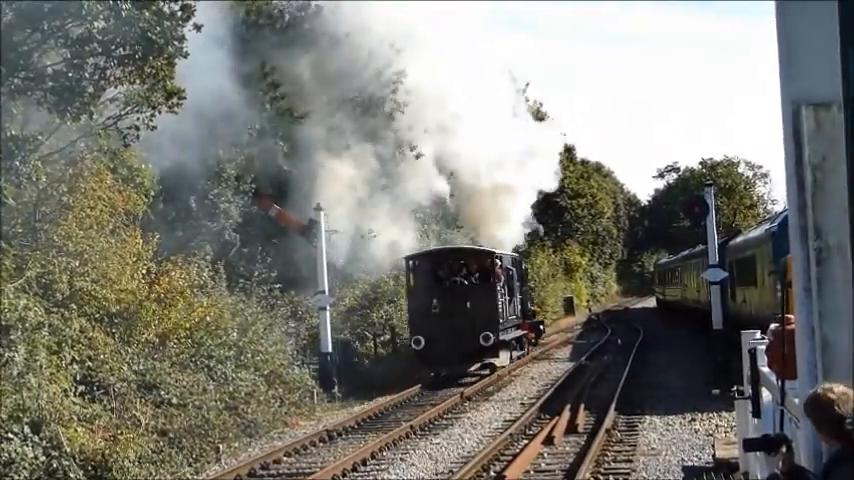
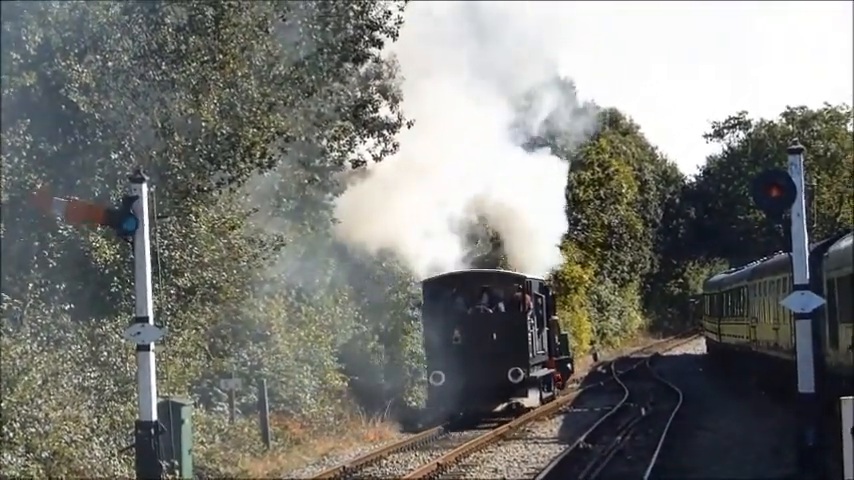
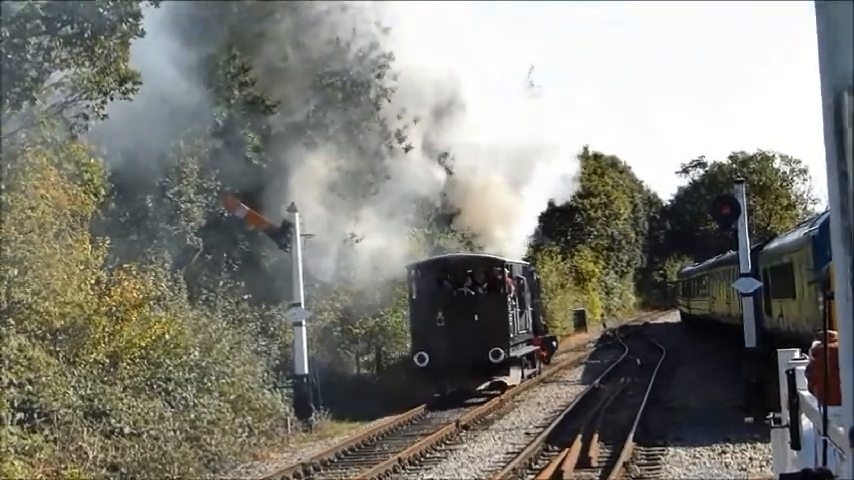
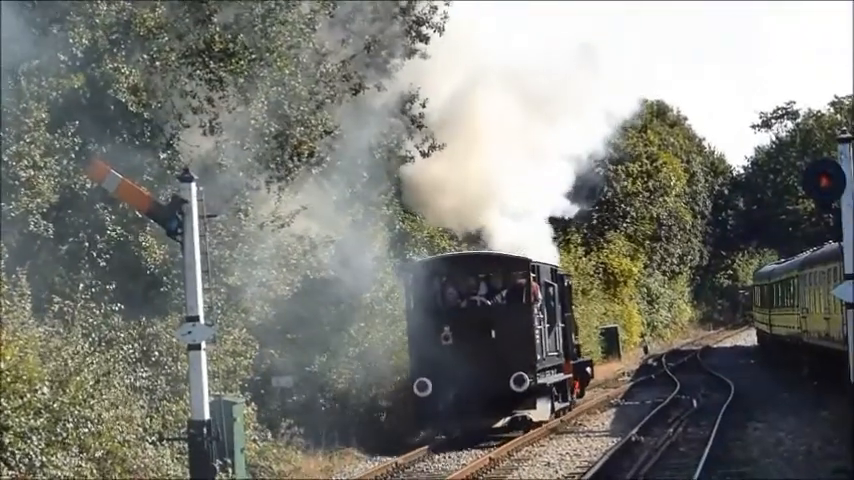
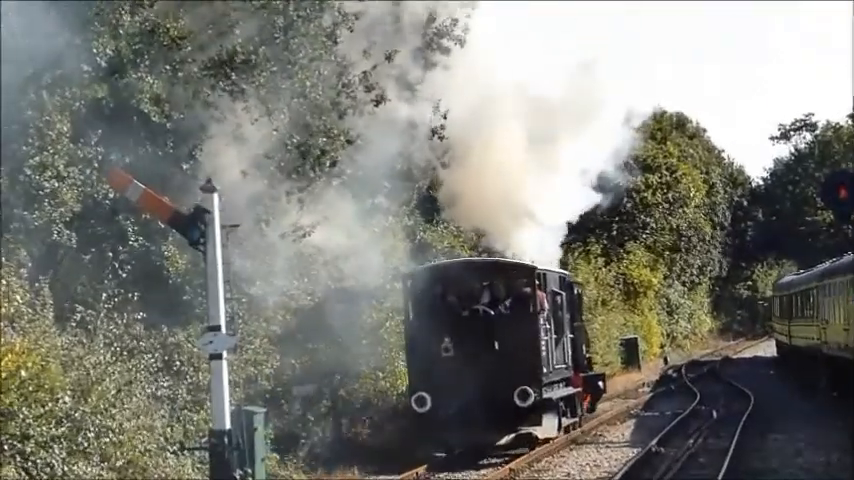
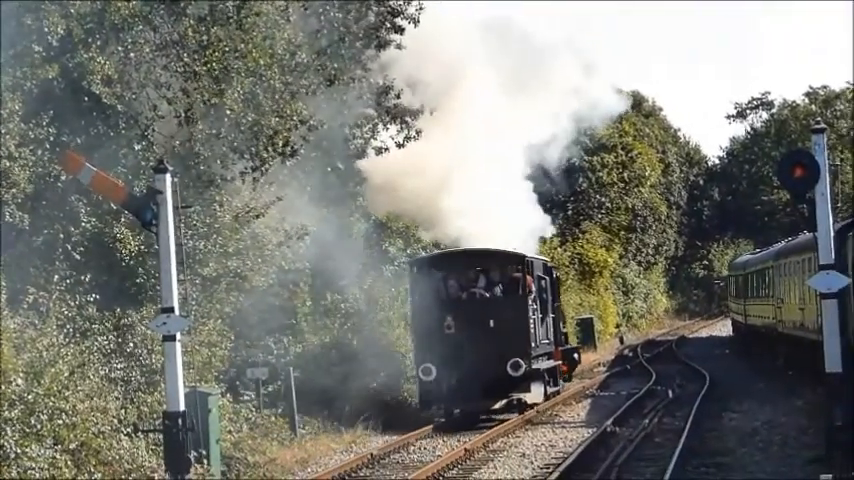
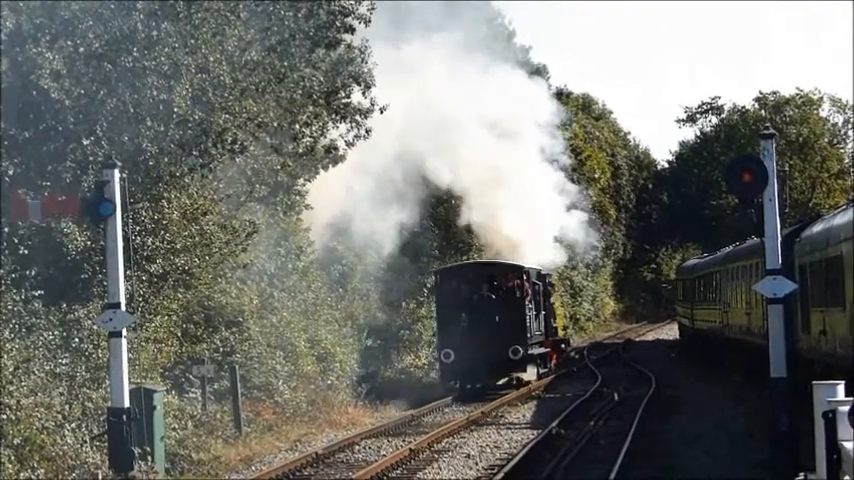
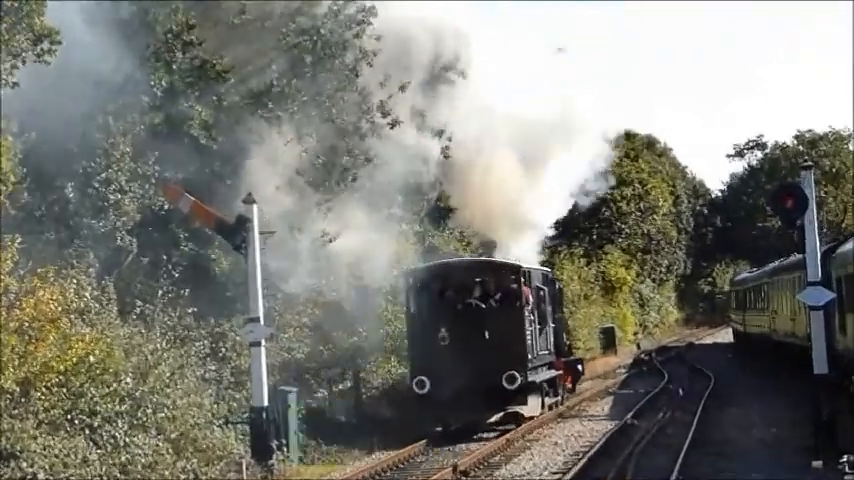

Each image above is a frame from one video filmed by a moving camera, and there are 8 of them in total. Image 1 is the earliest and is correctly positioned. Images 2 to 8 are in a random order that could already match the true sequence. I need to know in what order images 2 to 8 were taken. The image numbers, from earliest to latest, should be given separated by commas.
3, 8, 5, 4, 6, 2, 7
